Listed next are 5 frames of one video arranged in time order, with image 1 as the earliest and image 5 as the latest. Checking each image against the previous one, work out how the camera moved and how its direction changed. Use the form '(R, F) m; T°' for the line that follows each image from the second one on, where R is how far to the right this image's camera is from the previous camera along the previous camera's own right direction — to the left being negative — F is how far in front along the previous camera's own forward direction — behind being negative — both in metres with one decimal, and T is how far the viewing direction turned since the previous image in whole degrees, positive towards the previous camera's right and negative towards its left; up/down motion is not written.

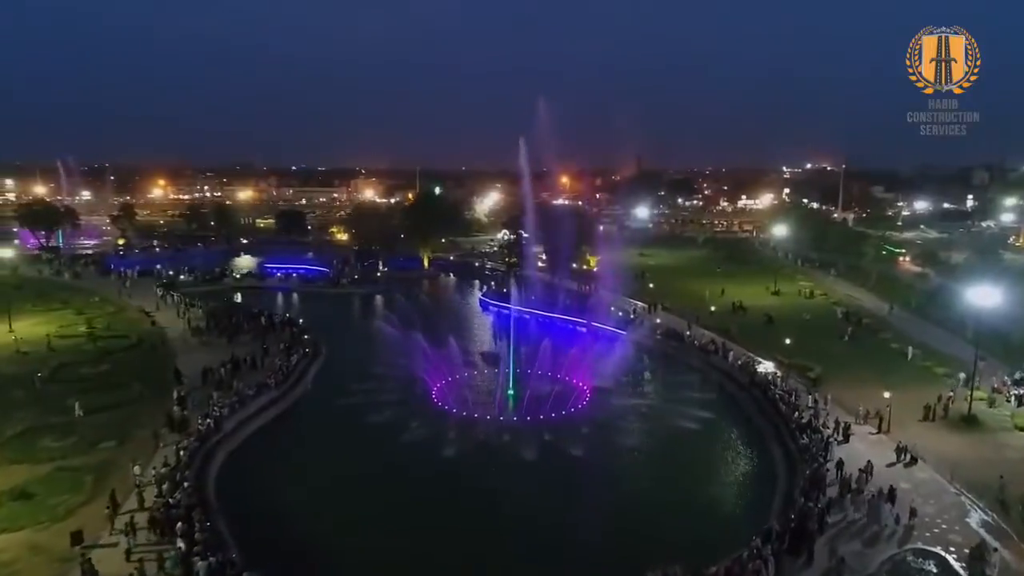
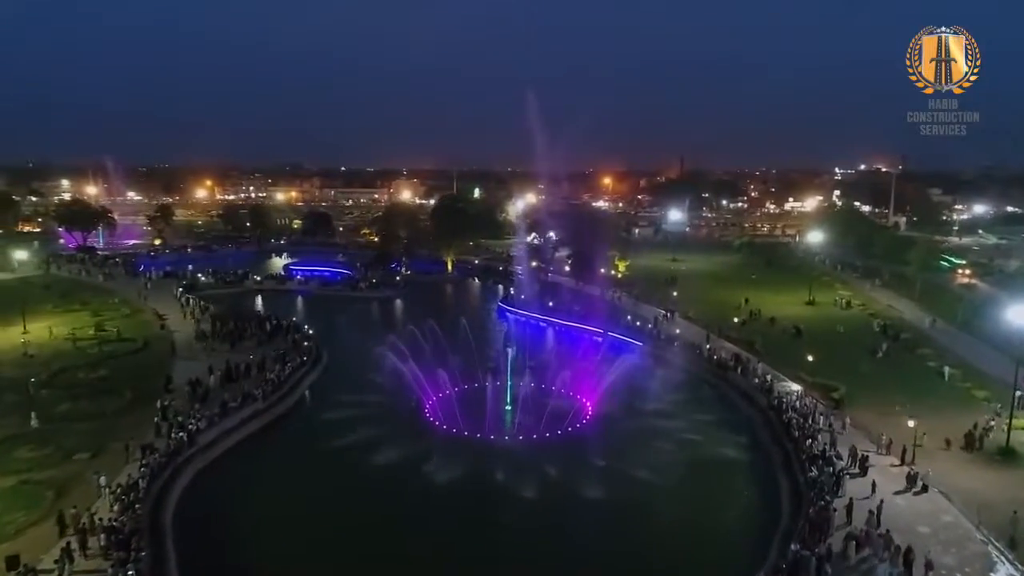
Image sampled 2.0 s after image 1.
(+1.5, +1.3) m; -4°
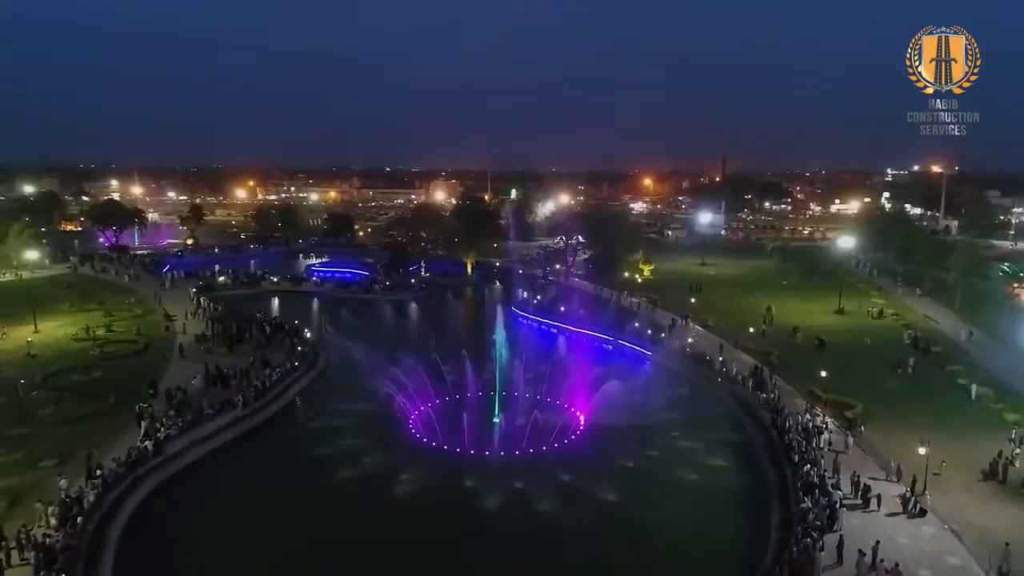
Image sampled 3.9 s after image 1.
(+1.6, +1.2) m; -4°
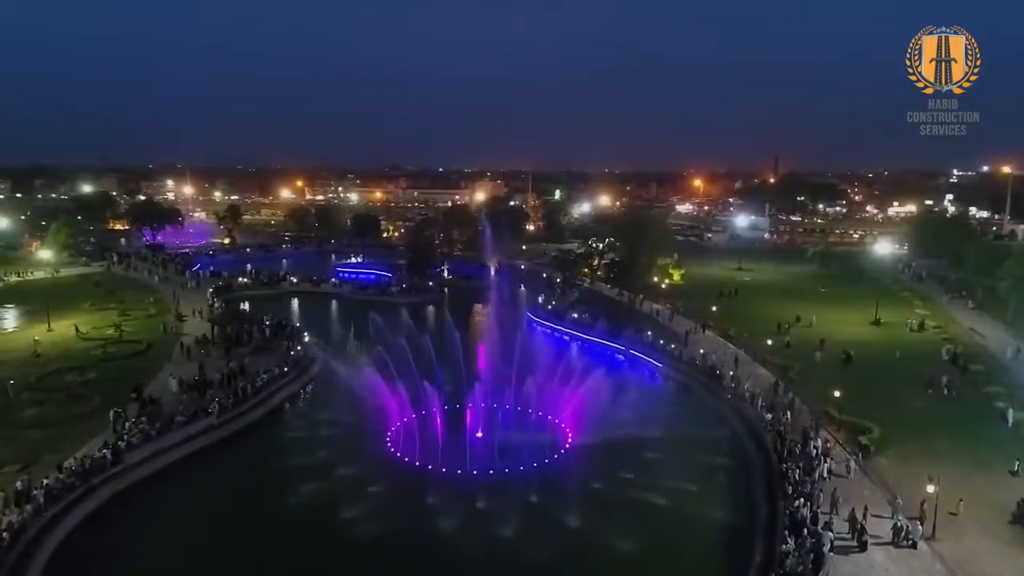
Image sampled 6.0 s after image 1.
(+1.9, +1.4) m; -4°
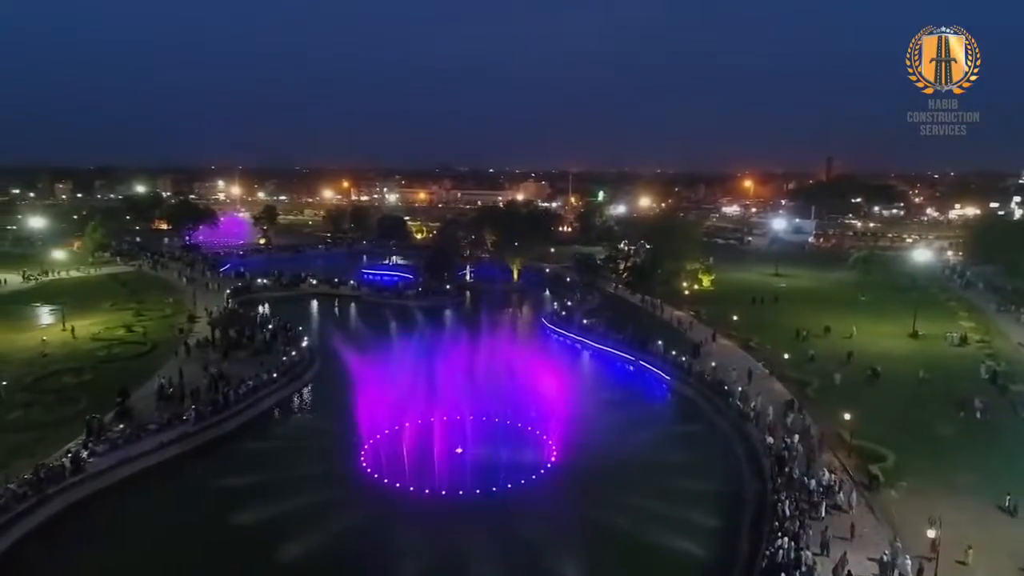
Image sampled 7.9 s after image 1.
(+1.8, +1.3) m; -4°
